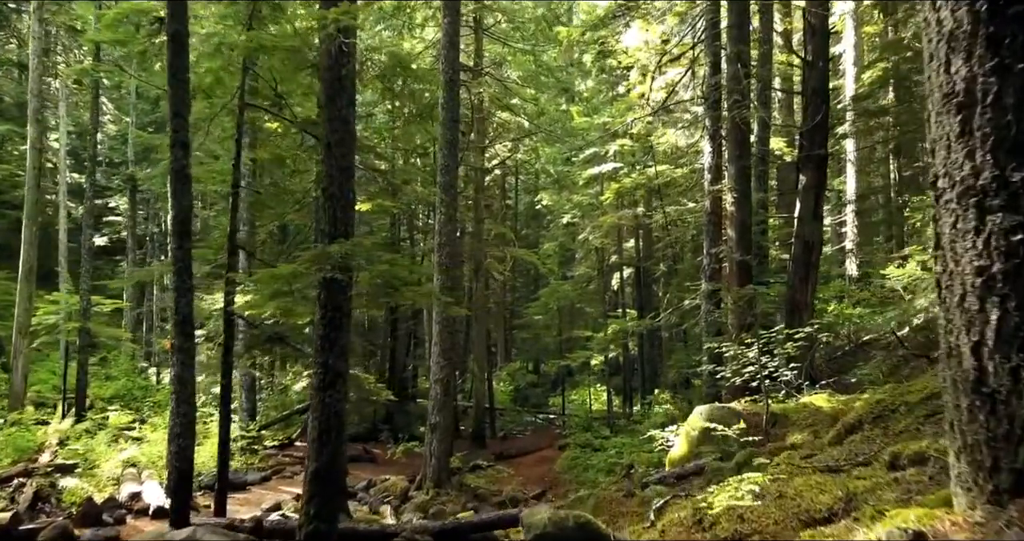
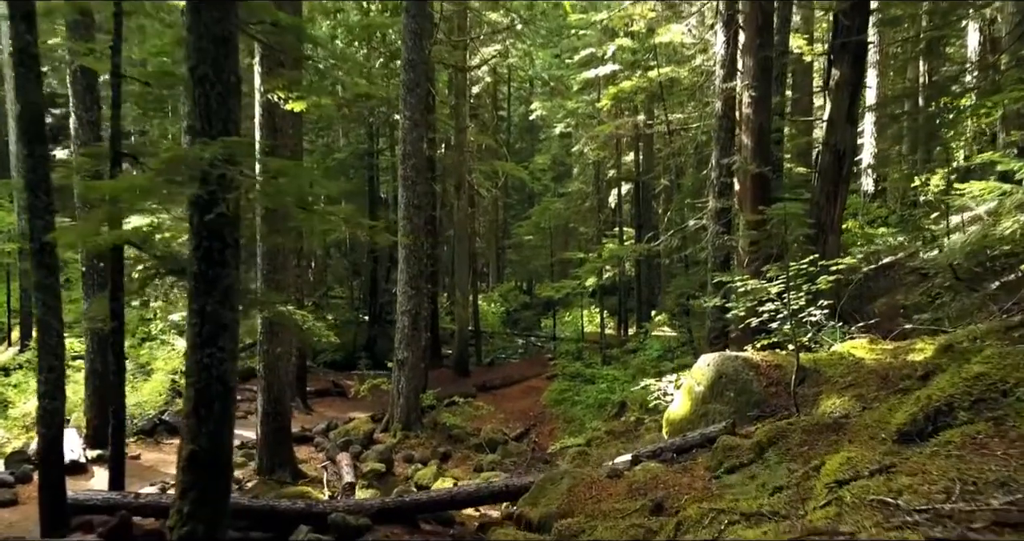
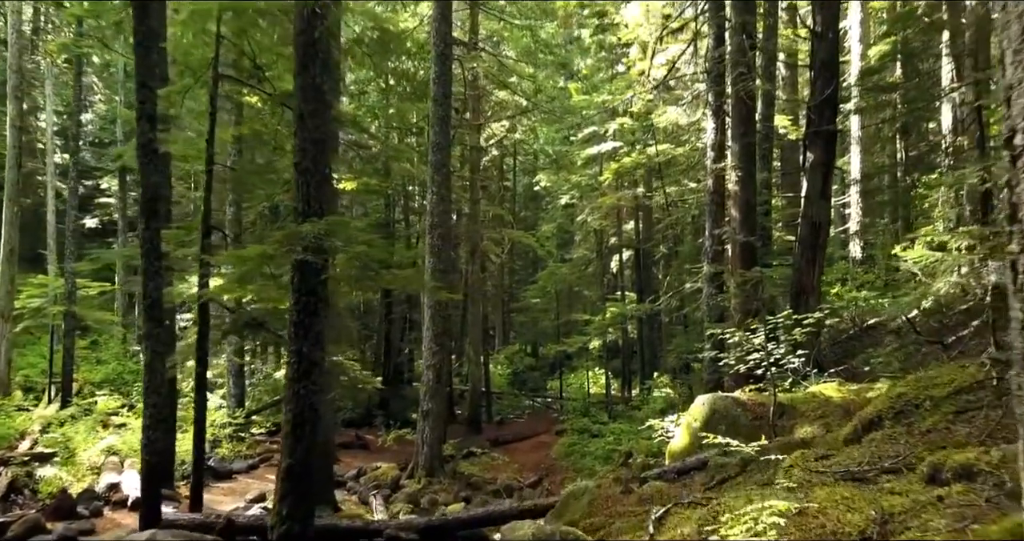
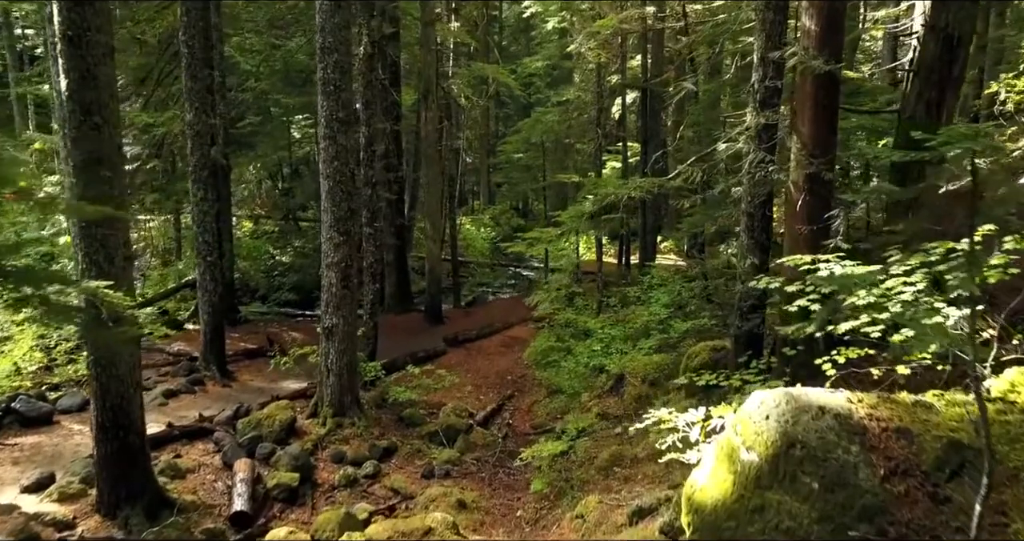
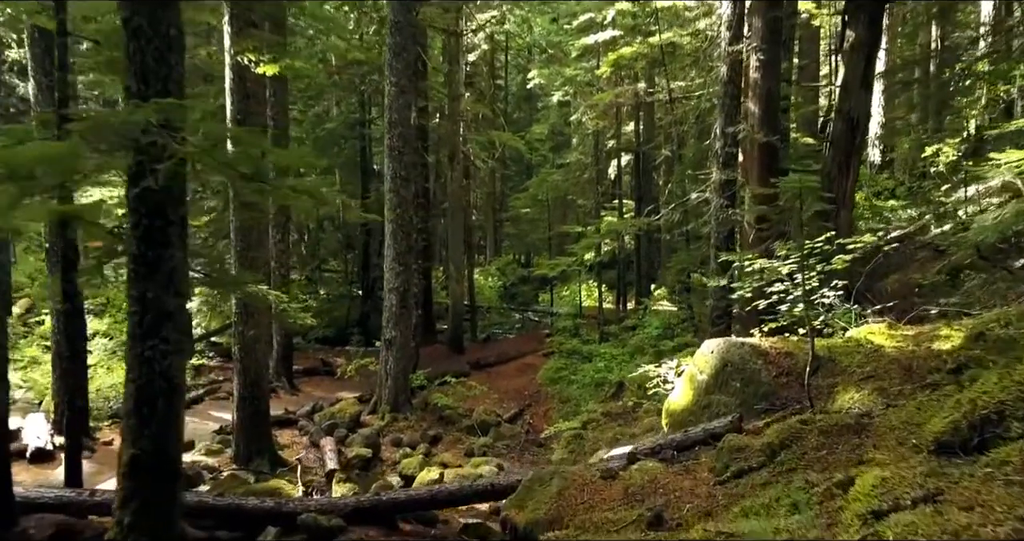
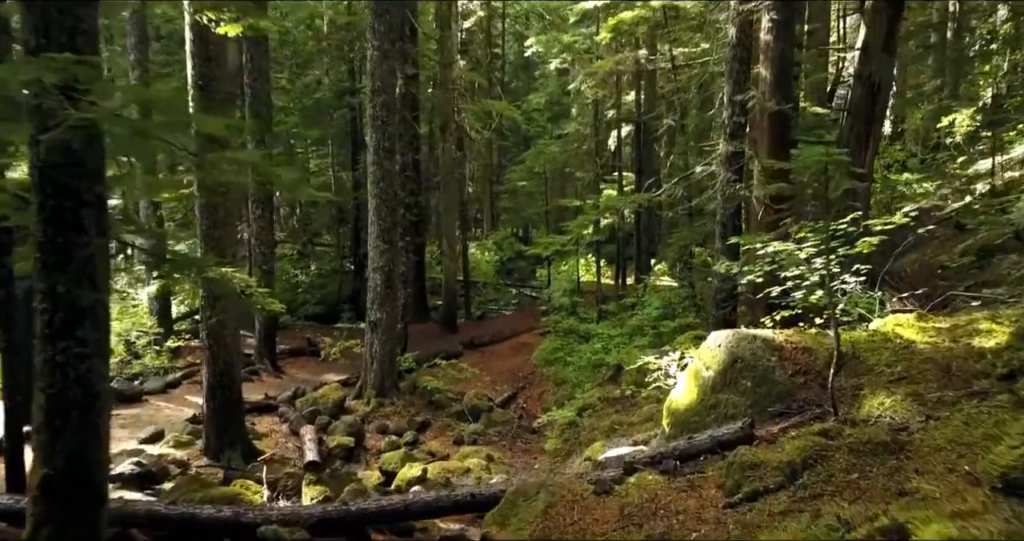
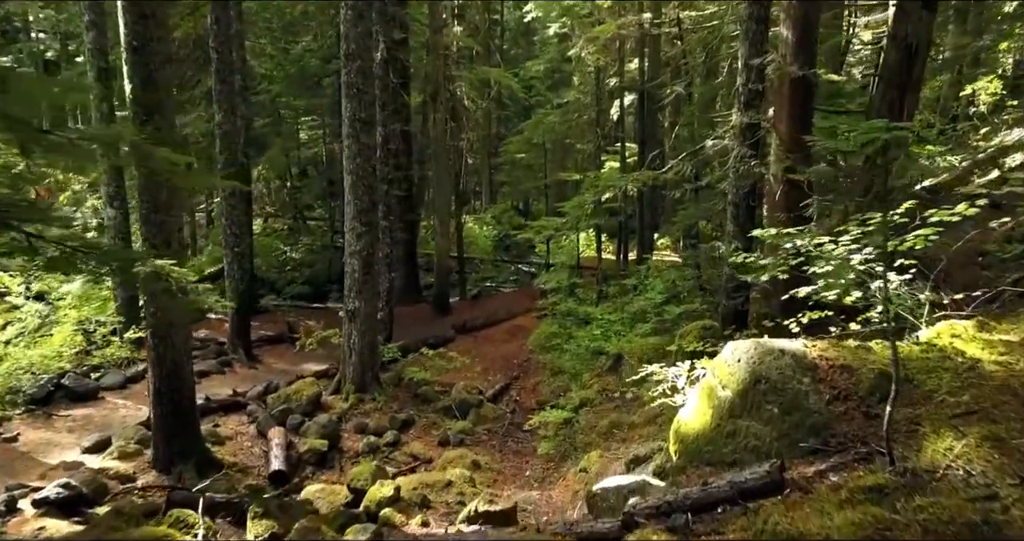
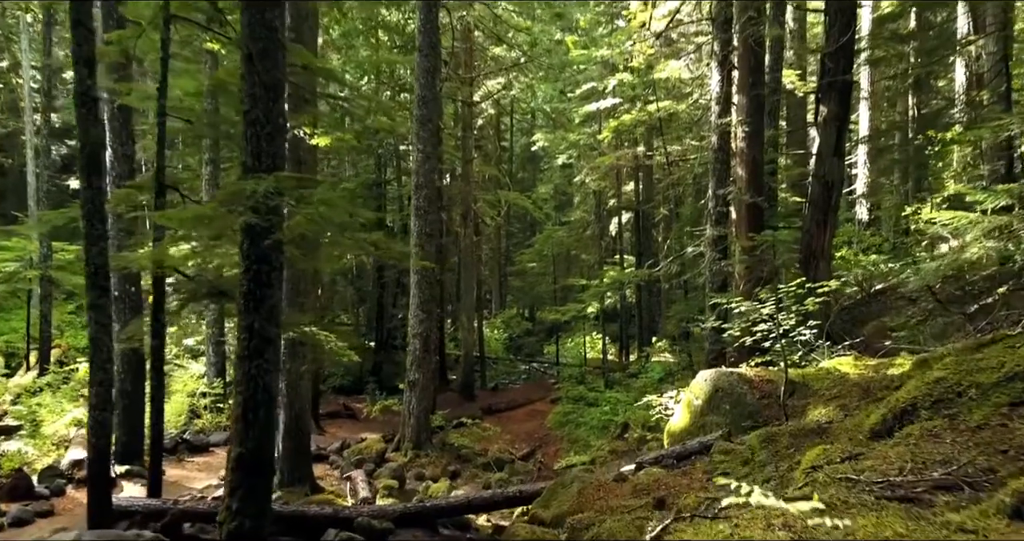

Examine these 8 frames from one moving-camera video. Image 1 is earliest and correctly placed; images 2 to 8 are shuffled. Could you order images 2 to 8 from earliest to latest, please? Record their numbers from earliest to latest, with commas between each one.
3, 8, 2, 5, 6, 7, 4
